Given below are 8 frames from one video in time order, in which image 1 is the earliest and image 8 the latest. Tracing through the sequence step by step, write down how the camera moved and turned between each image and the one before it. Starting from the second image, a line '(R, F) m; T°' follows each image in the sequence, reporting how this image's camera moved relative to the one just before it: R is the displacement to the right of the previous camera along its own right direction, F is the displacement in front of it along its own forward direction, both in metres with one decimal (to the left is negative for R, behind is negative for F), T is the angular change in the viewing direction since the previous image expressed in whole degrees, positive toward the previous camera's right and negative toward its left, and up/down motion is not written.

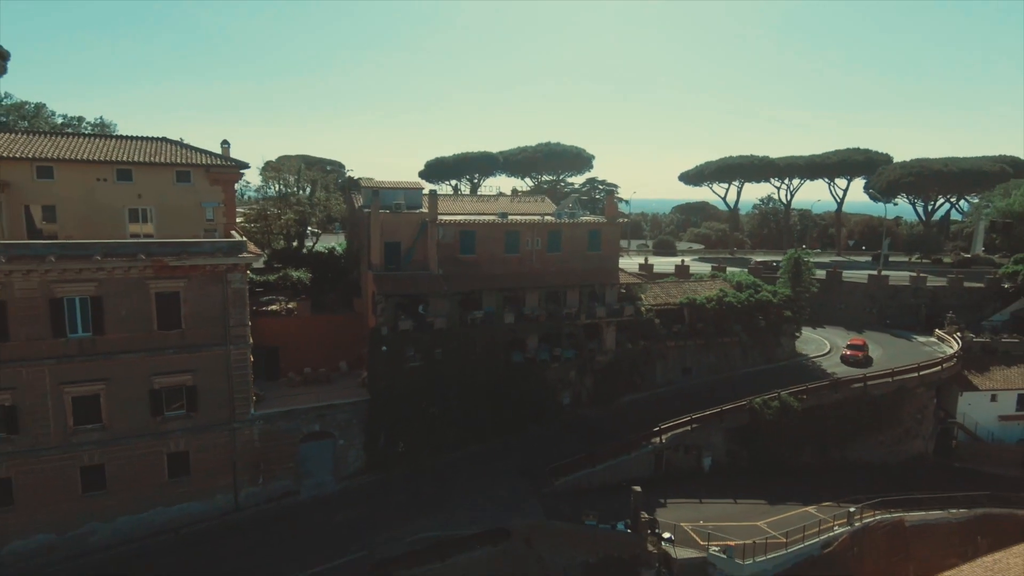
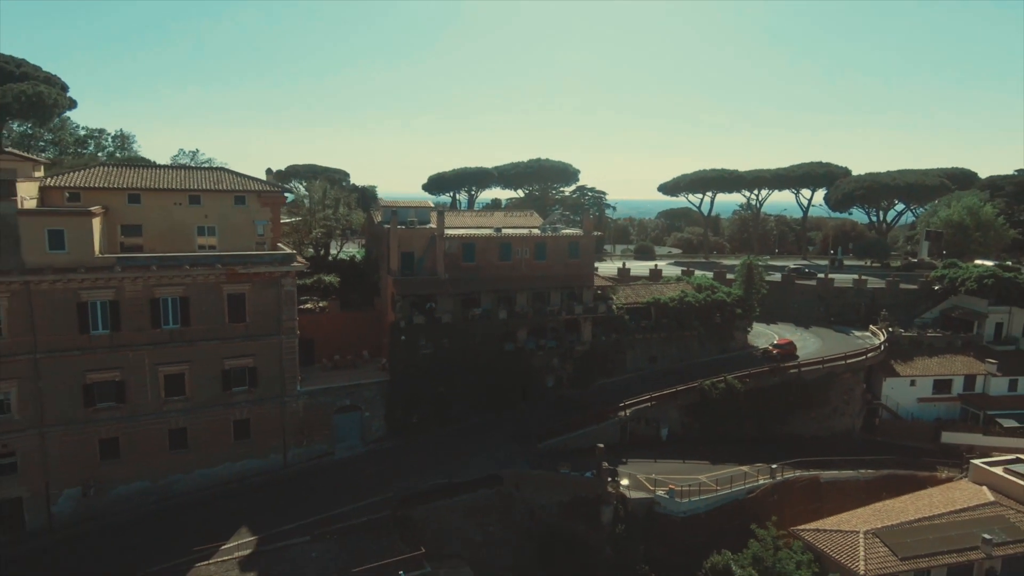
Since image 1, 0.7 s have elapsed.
(+0.1, -3.9) m; 0°
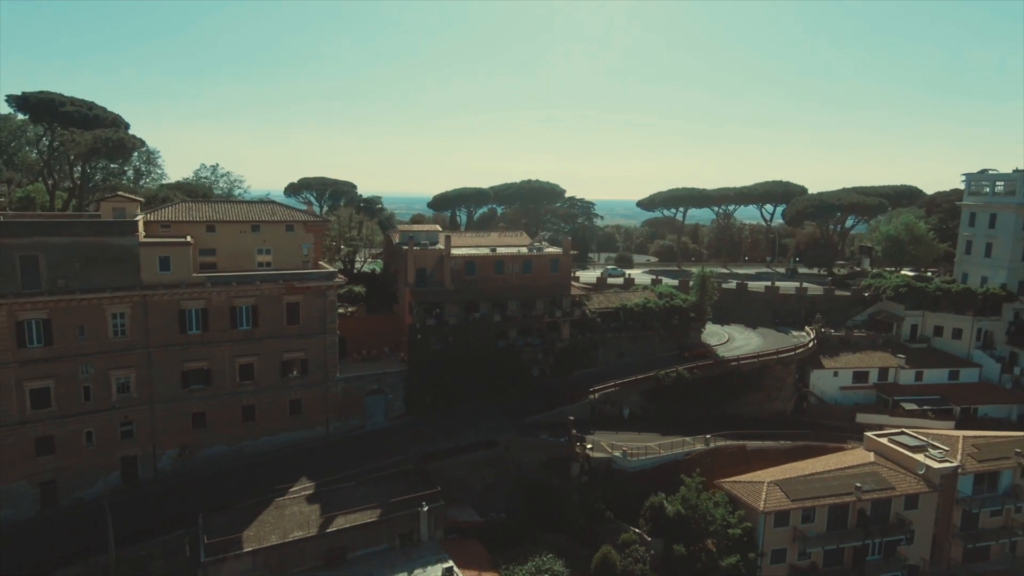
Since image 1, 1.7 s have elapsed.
(+0.1, -5.3) m; 0°
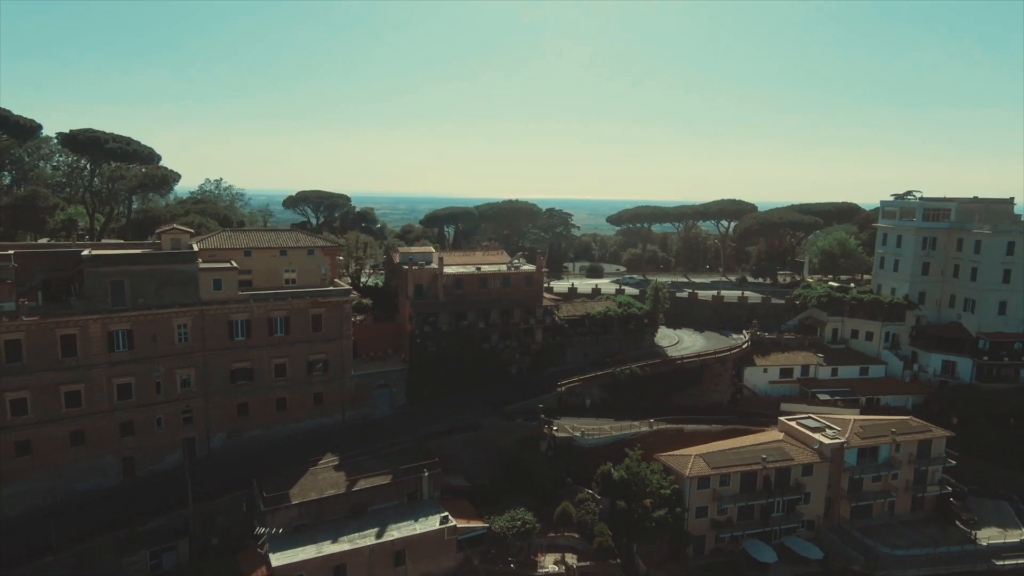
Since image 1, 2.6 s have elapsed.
(+0.2, -5.7) m; +1°
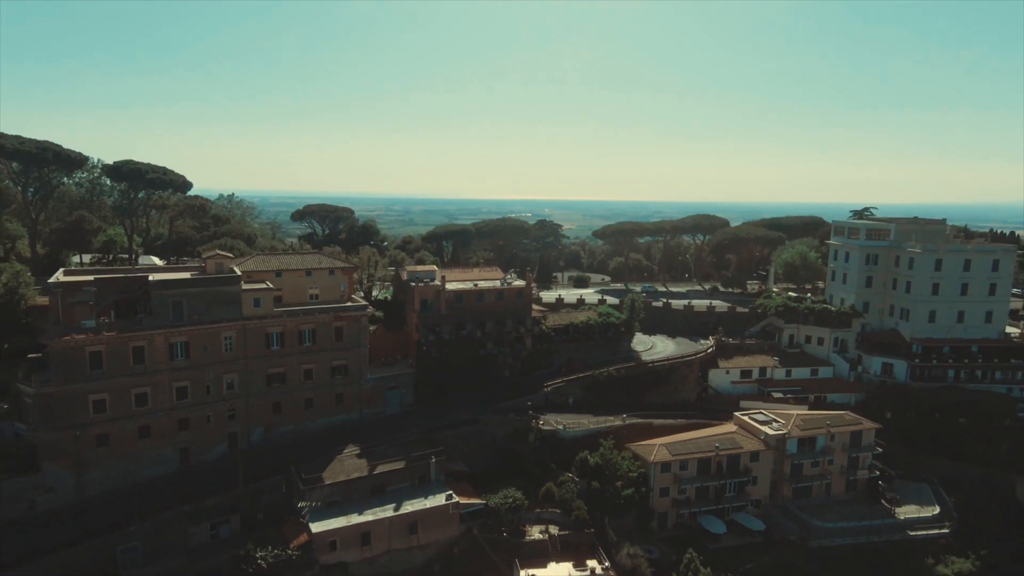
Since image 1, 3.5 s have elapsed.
(+0.1, -5.0) m; +1°
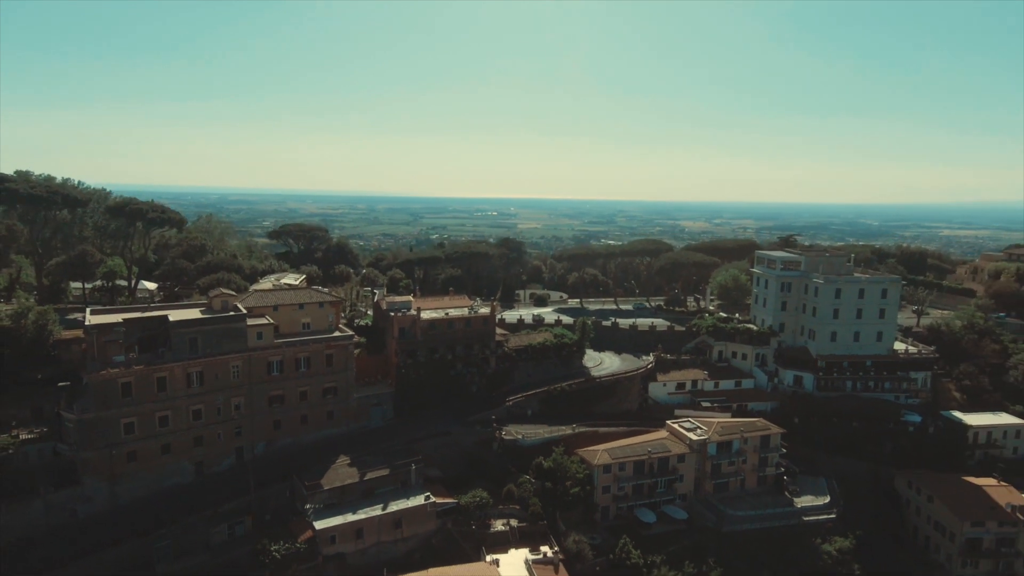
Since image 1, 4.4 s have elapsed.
(0.0, -6.0) m; +3°
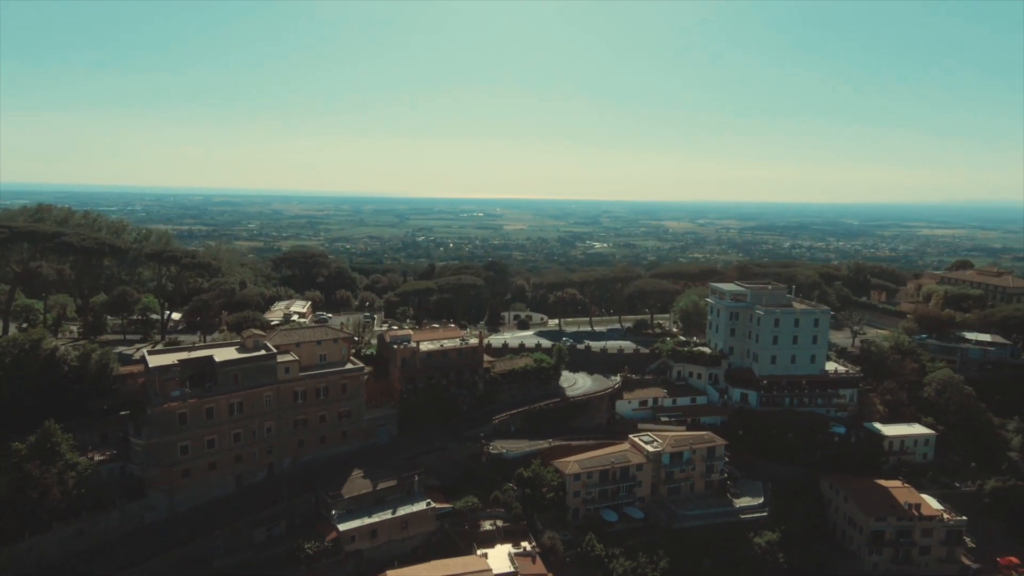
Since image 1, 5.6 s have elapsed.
(+0.1, -7.6) m; +1°
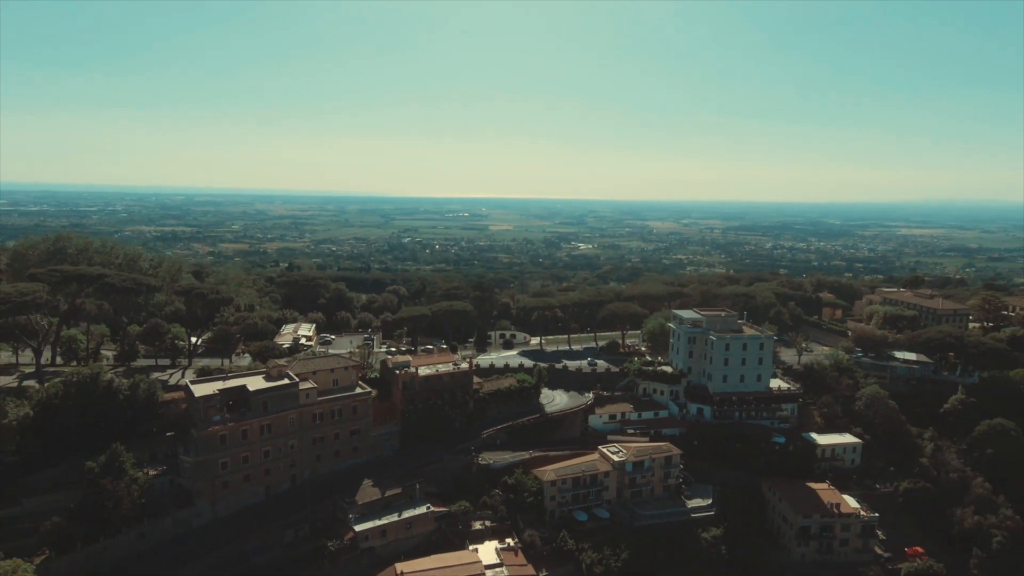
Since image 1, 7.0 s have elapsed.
(0.0, -8.2) m; +1°
